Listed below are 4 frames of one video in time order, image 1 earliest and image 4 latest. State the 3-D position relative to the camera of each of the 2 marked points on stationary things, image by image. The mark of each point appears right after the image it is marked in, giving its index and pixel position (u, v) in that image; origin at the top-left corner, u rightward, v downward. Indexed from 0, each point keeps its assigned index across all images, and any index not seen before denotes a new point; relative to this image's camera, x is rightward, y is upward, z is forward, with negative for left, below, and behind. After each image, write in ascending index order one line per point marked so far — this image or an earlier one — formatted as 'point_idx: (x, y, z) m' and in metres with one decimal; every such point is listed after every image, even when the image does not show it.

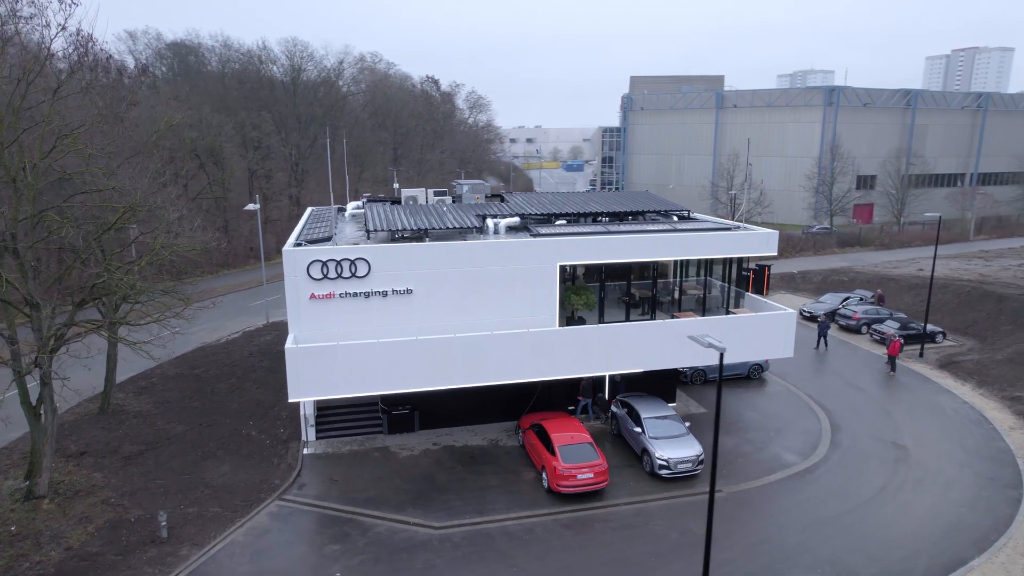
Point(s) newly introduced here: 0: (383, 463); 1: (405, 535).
0: (-3.1, -4.2, +15.6) m
1: (-2.1, -4.9, +12.8) m
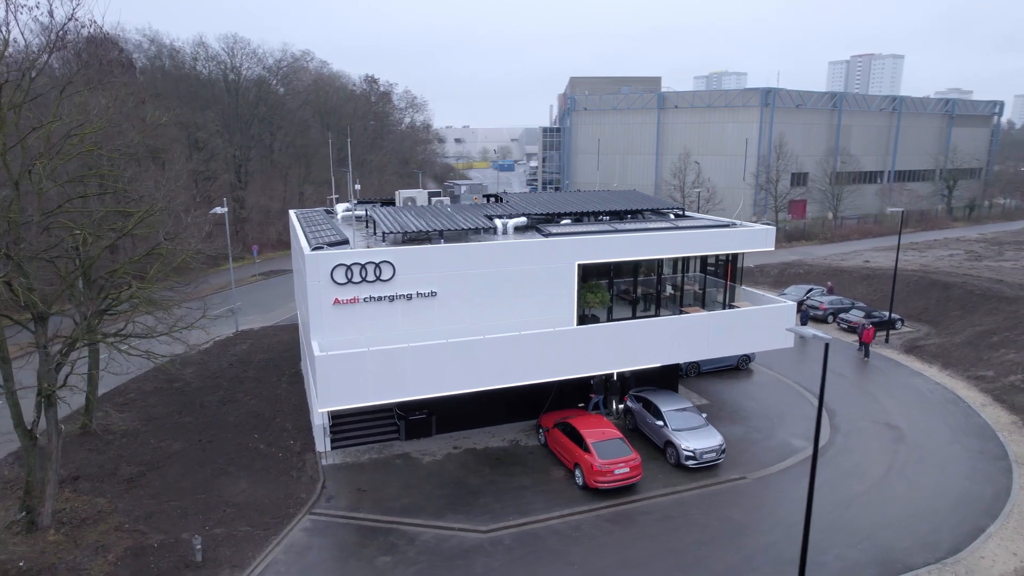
0: (-2.4, -4.3, +15.3) m
1: (-1.1, -5.0, +12.6) m
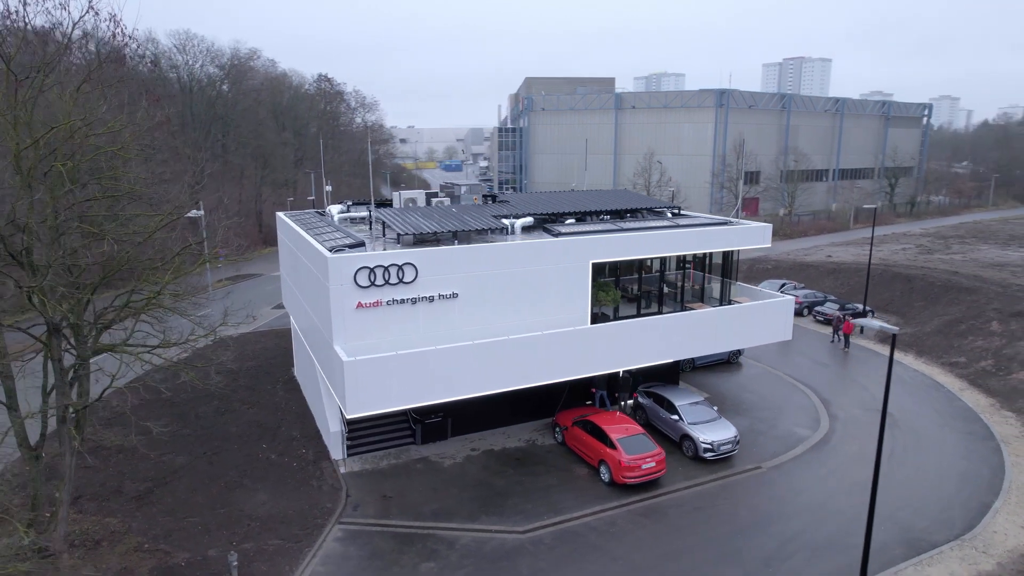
0: (-1.9, -4.4, +15.1) m
1: (-0.3, -5.0, +12.6) m
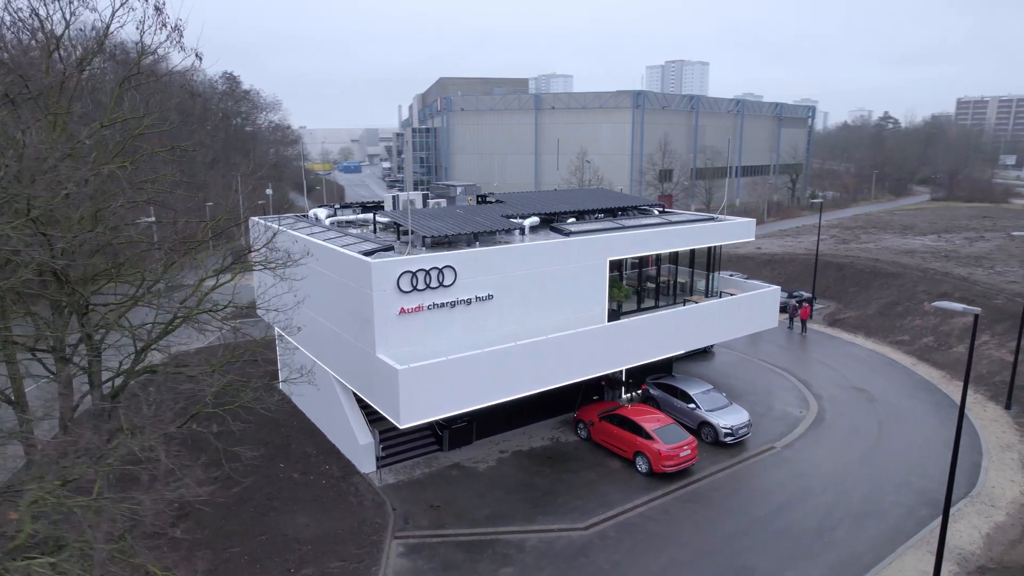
0: (-0.9, -4.4, +14.9) m
1: (+1.0, -5.0, +12.6) m
